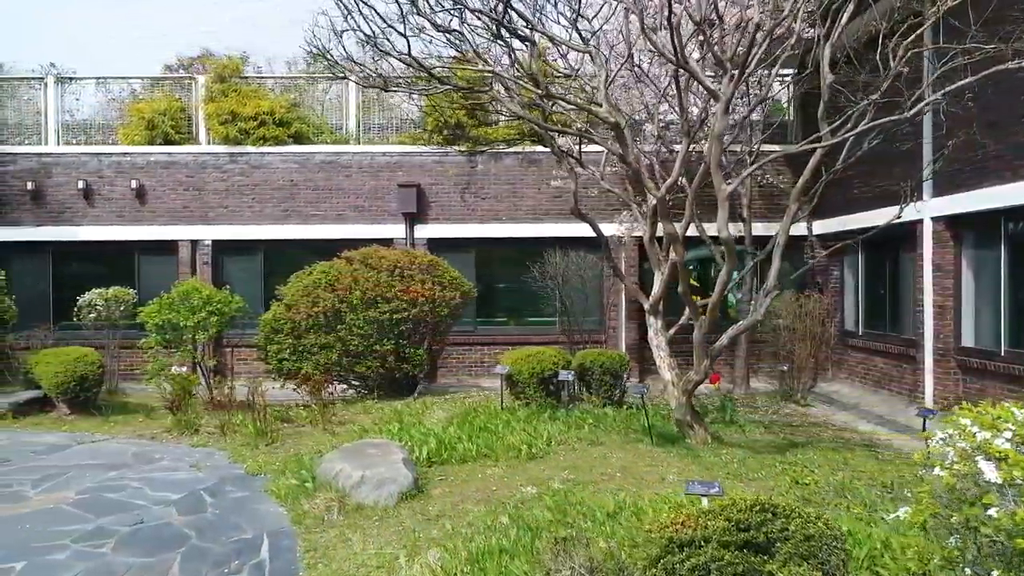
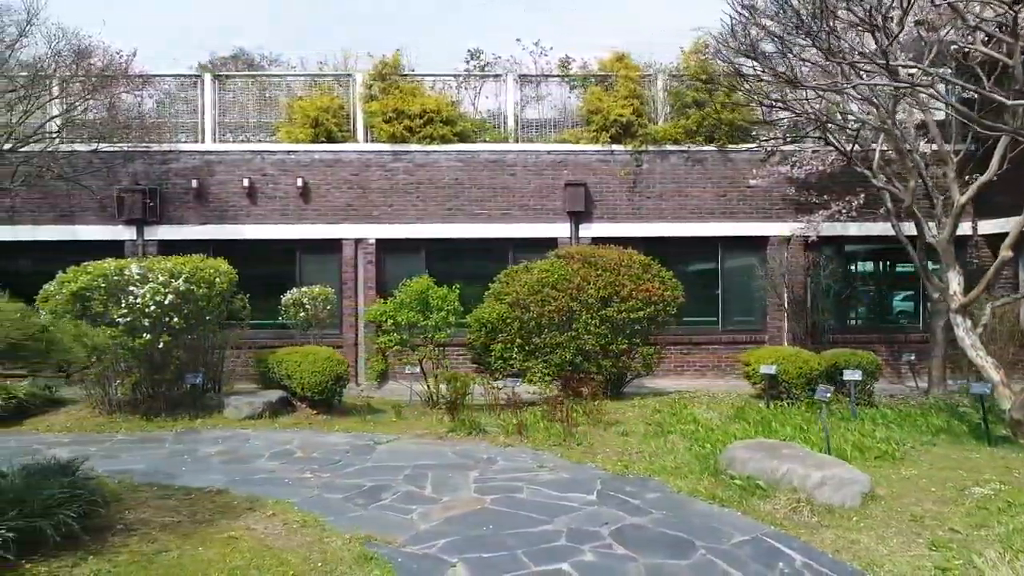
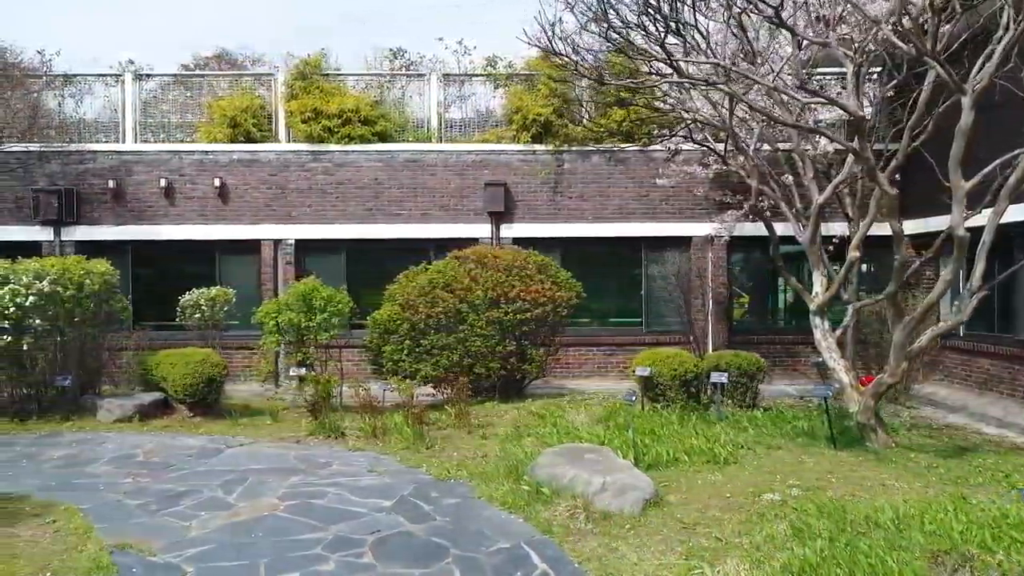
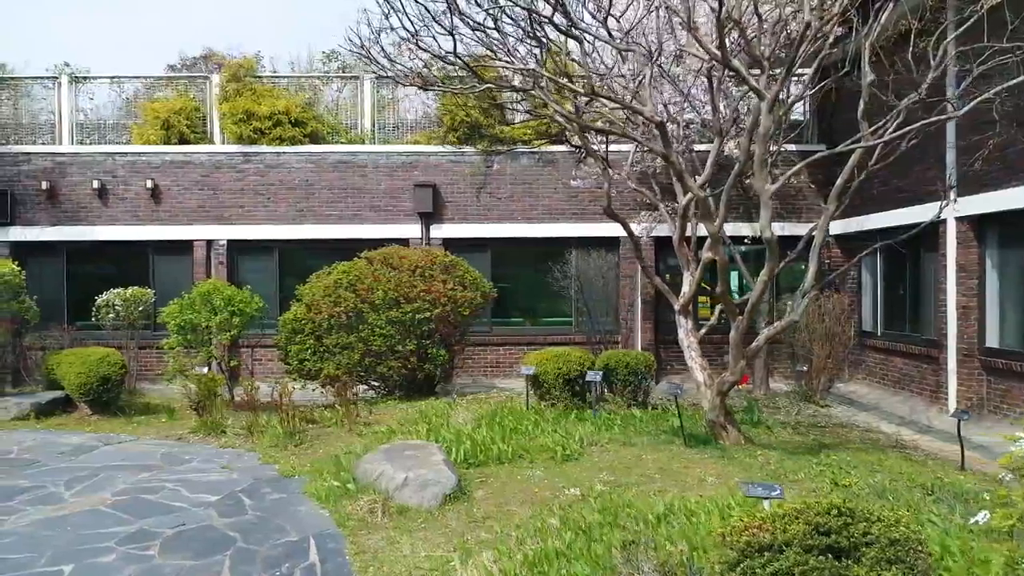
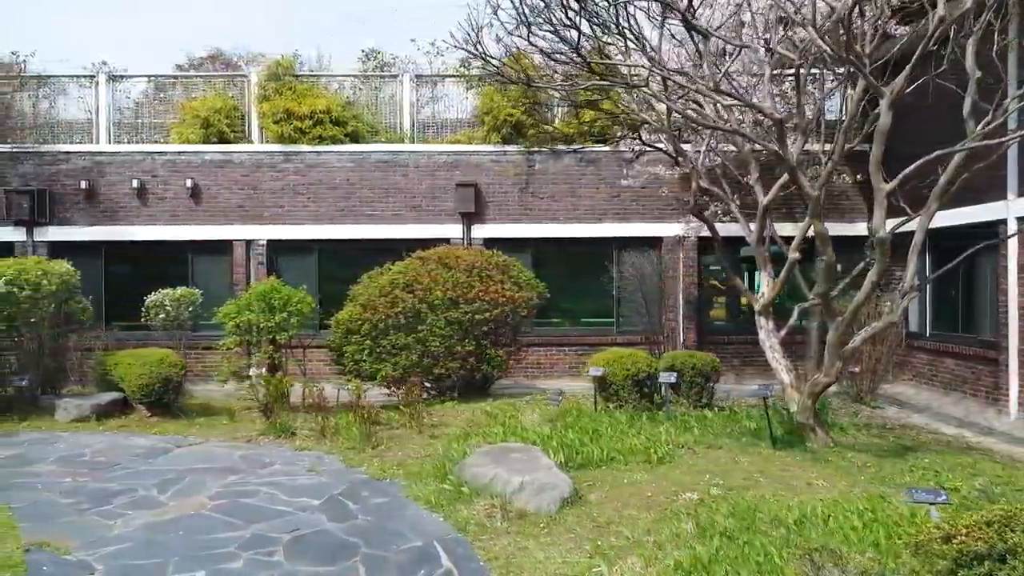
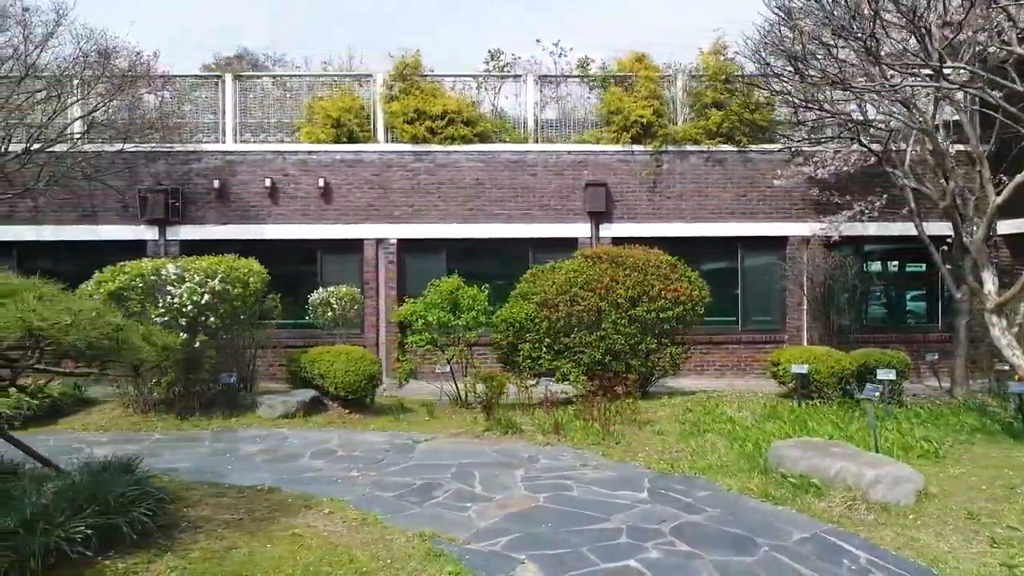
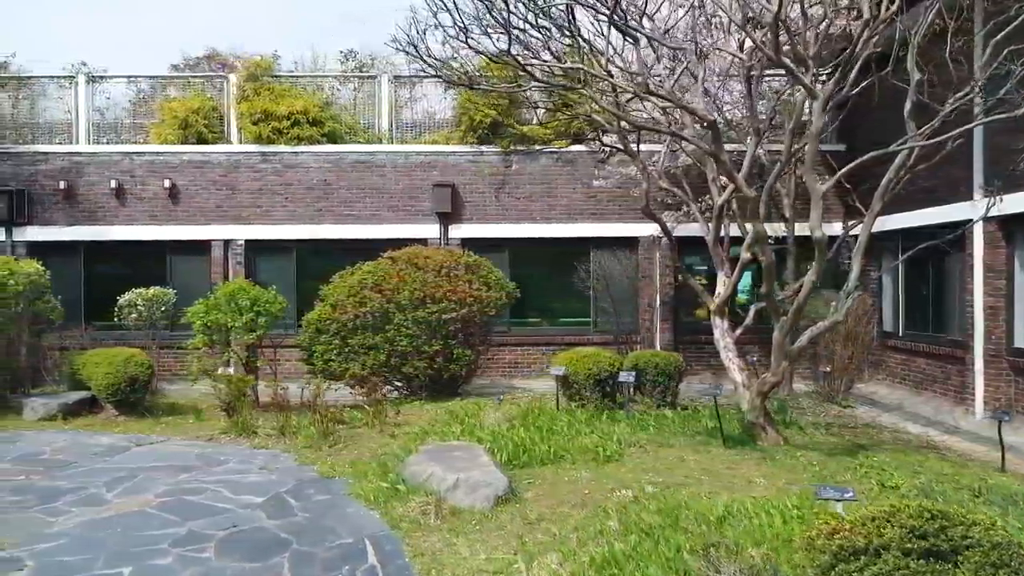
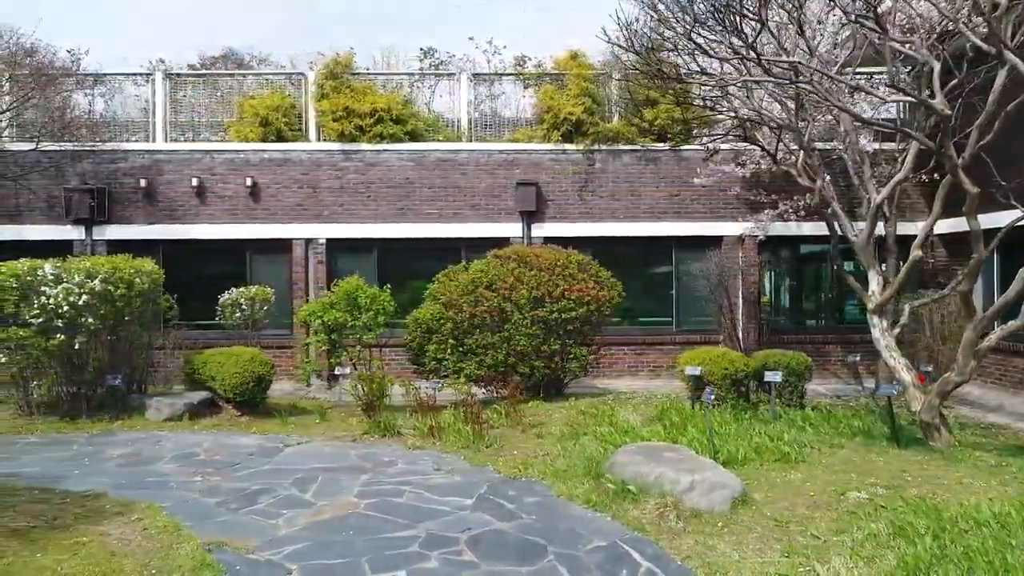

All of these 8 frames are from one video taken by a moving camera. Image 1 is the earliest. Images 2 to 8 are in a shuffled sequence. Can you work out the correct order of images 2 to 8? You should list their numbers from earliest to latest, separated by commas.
4, 7, 5, 3, 8, 2, 6
